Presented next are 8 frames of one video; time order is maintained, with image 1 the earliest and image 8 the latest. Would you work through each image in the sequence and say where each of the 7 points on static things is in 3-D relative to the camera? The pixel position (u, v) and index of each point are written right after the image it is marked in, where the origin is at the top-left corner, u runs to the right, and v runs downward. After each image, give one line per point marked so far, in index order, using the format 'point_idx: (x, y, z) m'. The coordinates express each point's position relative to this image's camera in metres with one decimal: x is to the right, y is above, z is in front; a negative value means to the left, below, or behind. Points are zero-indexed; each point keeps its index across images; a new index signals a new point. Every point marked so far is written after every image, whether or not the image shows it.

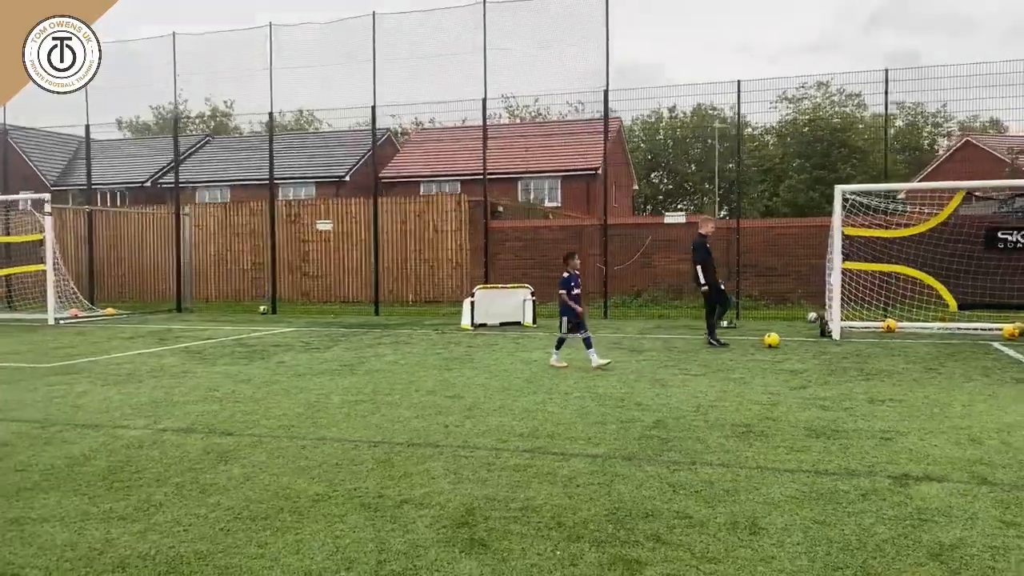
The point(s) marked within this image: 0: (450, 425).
0: (-0.4, -0.9, +6.0) m
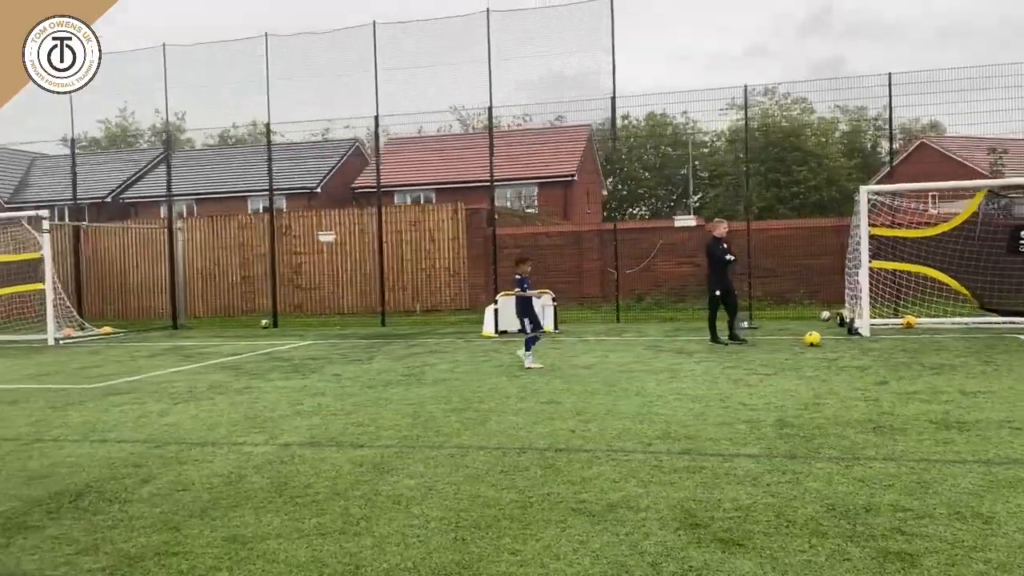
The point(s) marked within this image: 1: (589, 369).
0: (+0.5, -1.0, +6.0) m
1: (+0.9, -0.9, +9.5) m
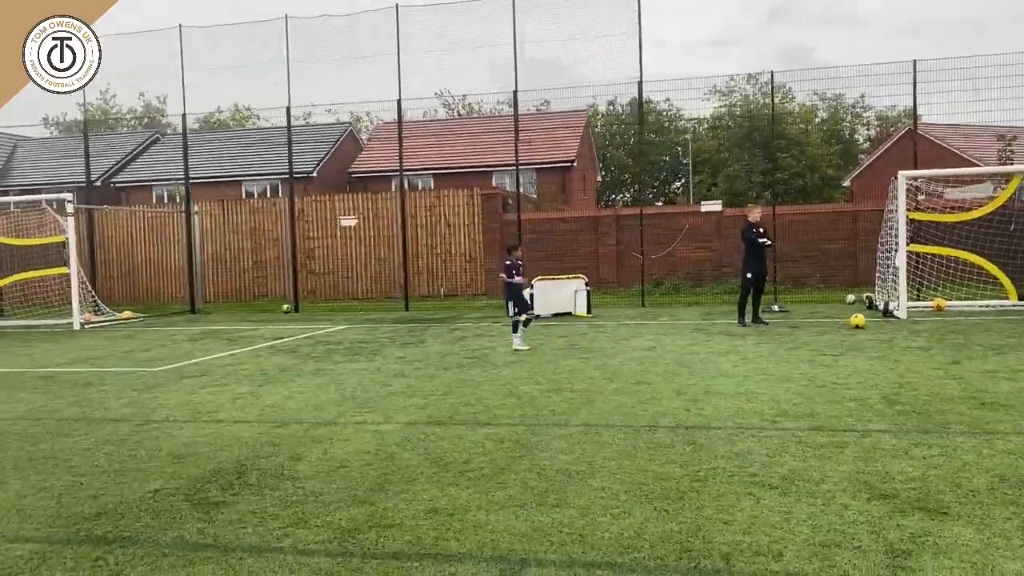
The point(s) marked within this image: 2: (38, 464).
0: (+1.2, -0.8, +6.1) m
1: (+1.6, -0.7, +9.6) m
2: (-2.7, -1.0, +4.9) m
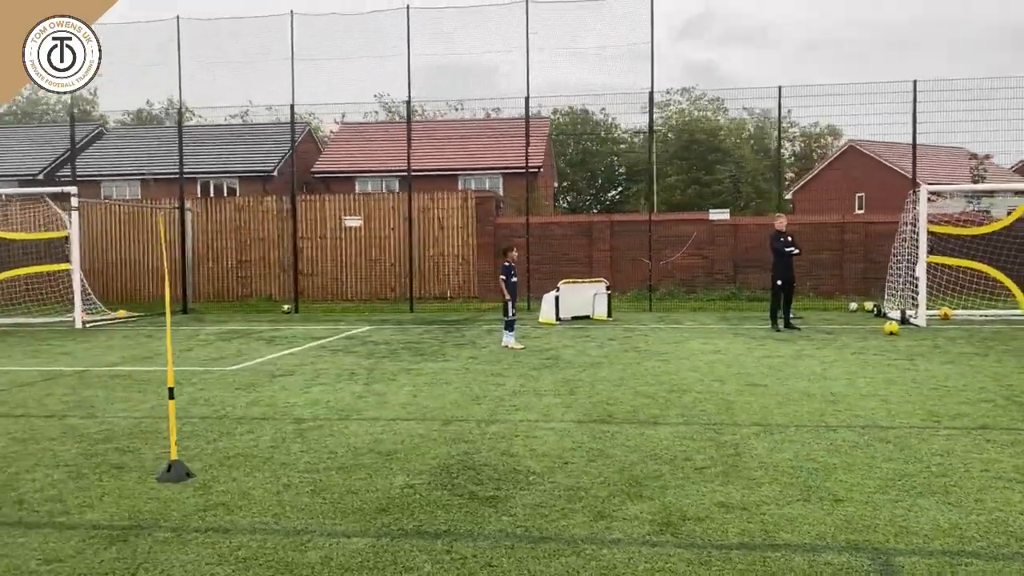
0: (+2.3, -0.9, +6.3) m
1: (+2.4, -0.7, +9.8) m
2: (-1.5, -1.0, +4.8) m
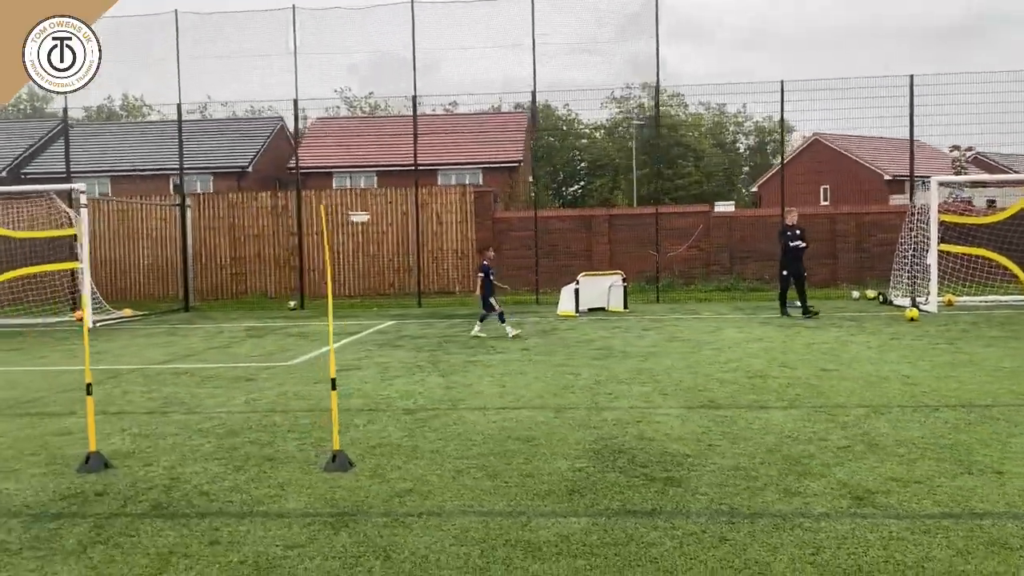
0: (+3.0, -0.8, +6.5) m
1: (+2.9, -0.6, +10.1) m
2: (-0.7, -0.9, +4.9) m
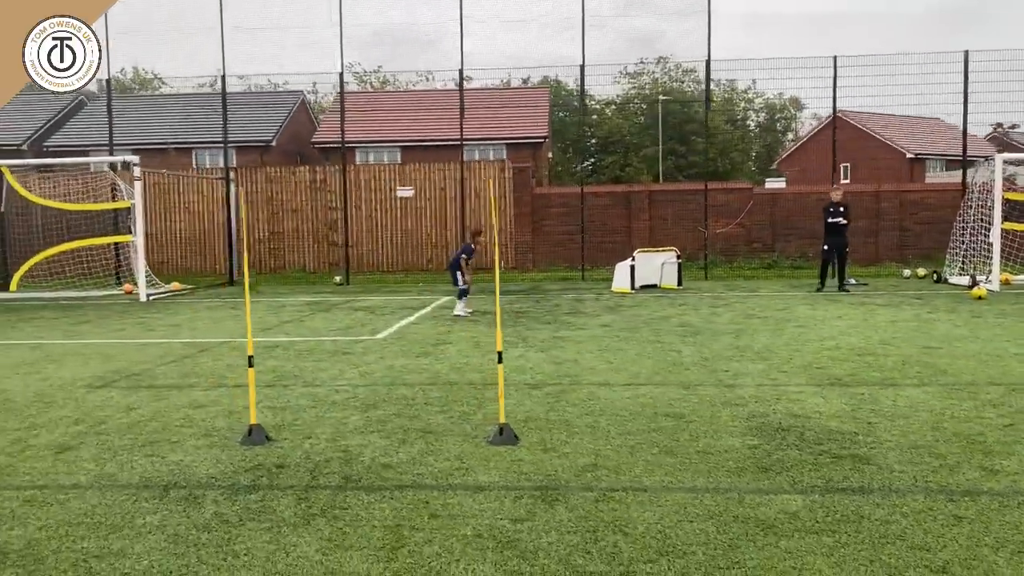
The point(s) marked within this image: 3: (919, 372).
0: (+3.9, -0.6, +6.5) m
1: (+3.8, -0.3, +10.0) m
2: (+0.2, -0.8, +4.8) m
3: (+2.9, -0.6, +6.3) m
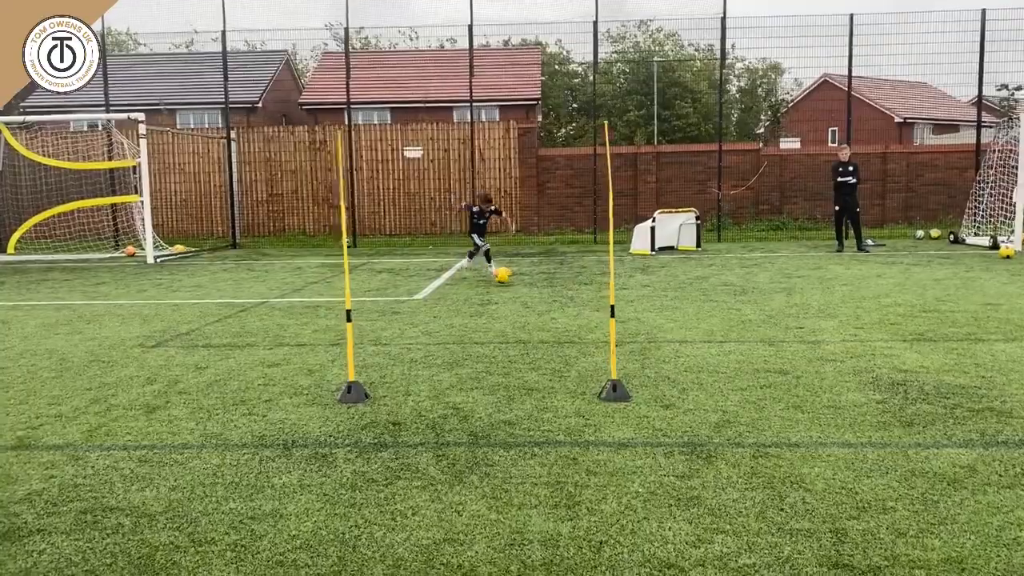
0: (+4.4, -0.3, +6.4) m
1: (+4.2, +0.1, +9.9) m
2: (+0.8, -0.5, +4.6) m
3: (+3.4, -0.3, +6.2) m
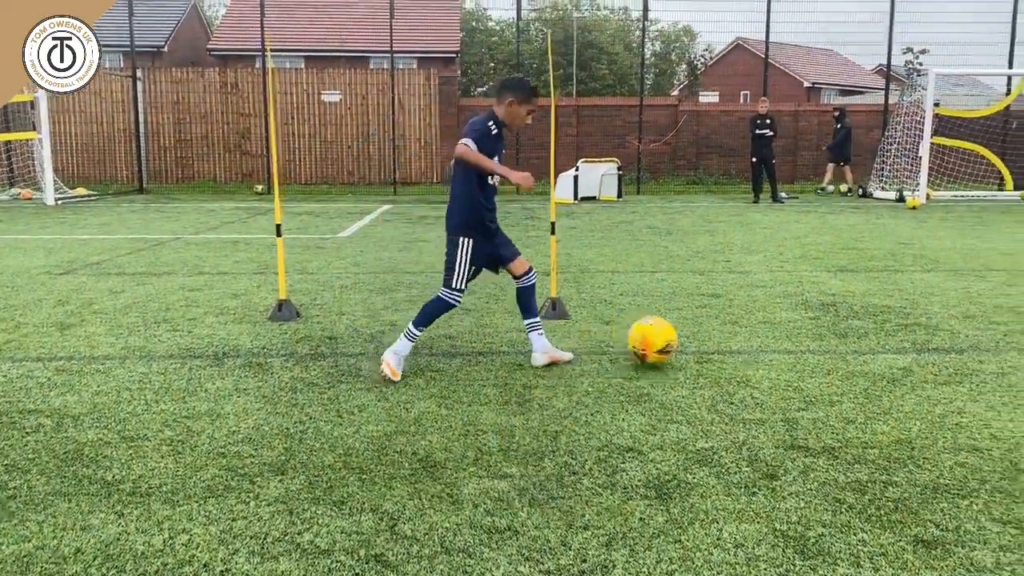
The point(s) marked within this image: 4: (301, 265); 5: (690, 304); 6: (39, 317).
0: (+3.9, +0.2, +6.7) m
1: (+3.4, +0.8, +10.2) m
2: (+0.4, -0.1, +4.6) m
3: (+2.9, +0.2, +6.4) m
4: (-1.5, +0.2, +6.3) m
5: (+0.9, -0.1, +4.6) m
6: (-2.3, -0.1, +4.2) m
